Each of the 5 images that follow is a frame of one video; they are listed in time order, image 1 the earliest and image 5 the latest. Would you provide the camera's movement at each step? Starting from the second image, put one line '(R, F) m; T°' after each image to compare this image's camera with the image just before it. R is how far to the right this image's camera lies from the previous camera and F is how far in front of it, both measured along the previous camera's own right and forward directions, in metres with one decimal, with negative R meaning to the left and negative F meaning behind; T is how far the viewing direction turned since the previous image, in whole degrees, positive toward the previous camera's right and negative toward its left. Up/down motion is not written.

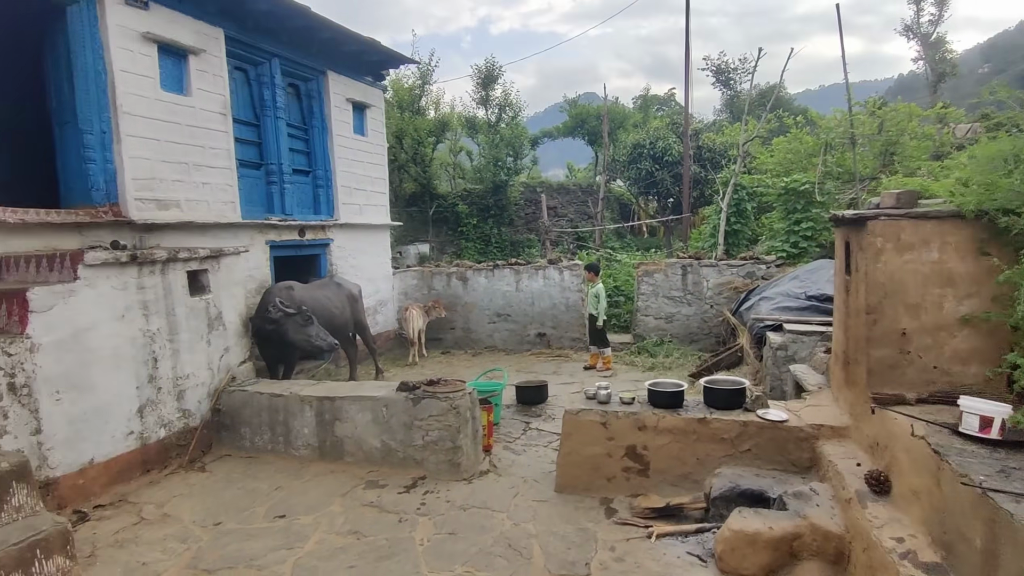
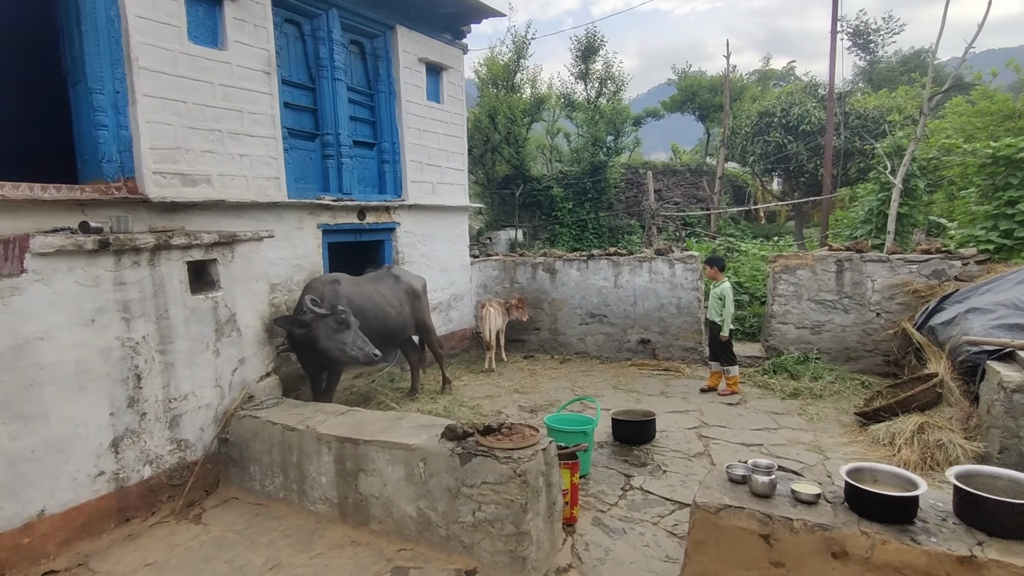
(0.0, +1.4) m; -10°
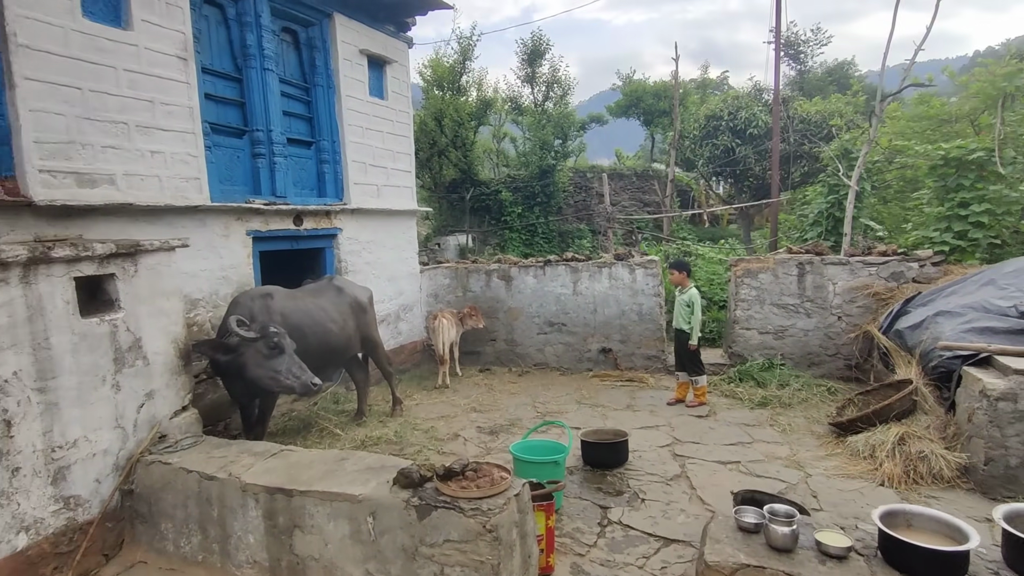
(-0.1, +0.4) m; +5°
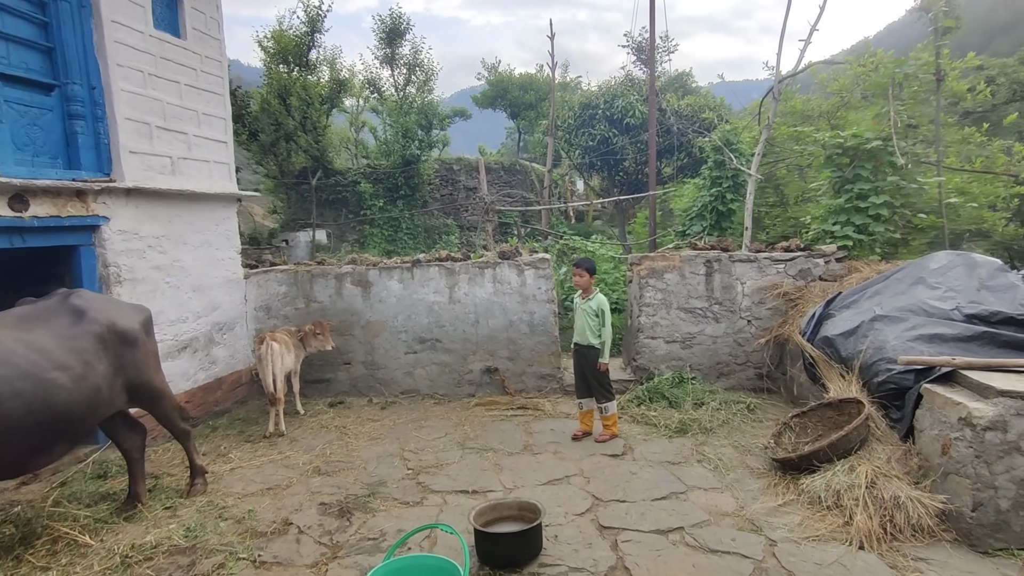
(+0.1, +1.4) m; +14°
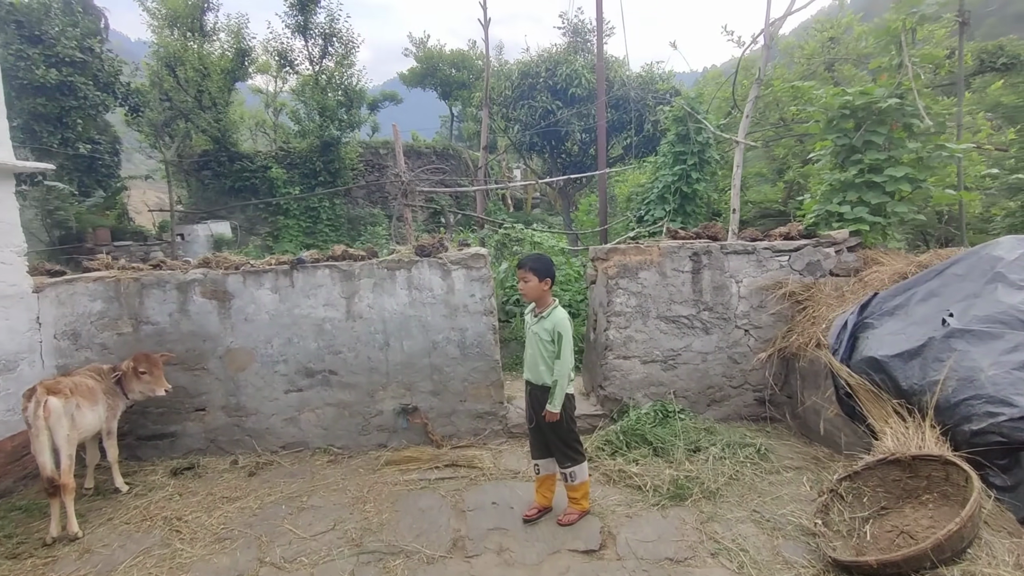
(+0.1, +1.5) m; +6°
